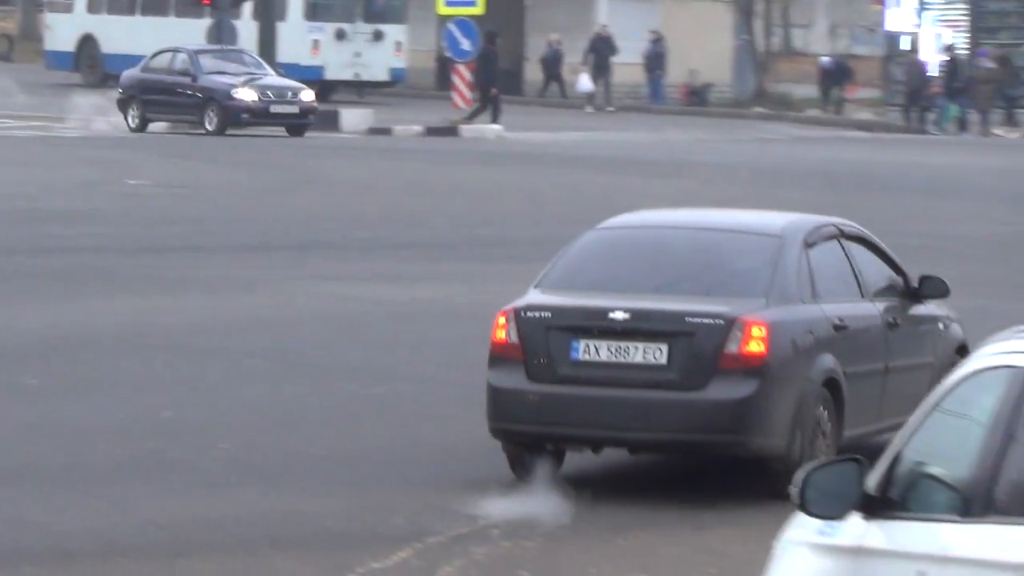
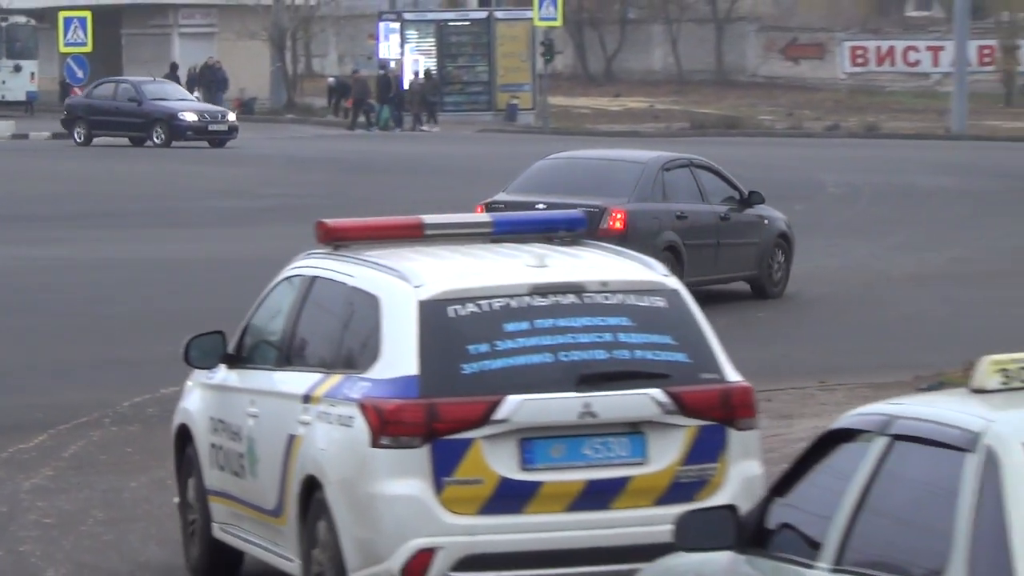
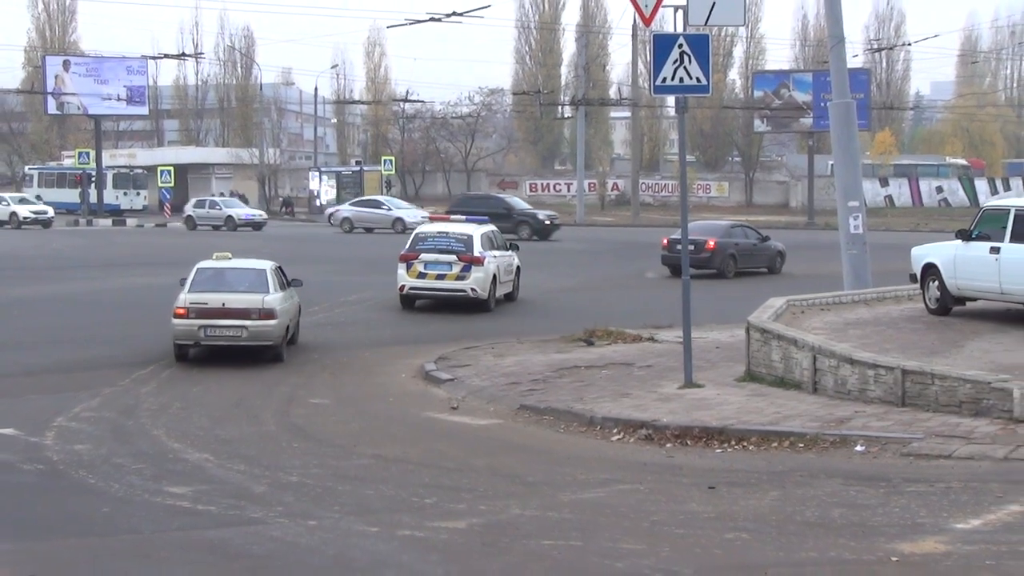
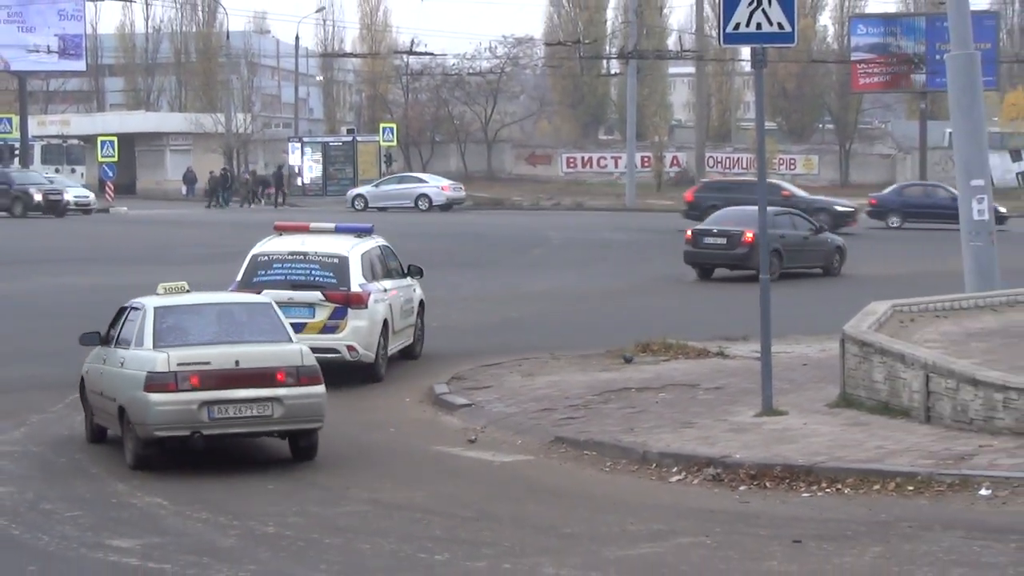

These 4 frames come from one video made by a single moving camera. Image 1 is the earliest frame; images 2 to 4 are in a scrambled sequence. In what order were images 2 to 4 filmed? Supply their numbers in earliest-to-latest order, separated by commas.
2, 4, 3
